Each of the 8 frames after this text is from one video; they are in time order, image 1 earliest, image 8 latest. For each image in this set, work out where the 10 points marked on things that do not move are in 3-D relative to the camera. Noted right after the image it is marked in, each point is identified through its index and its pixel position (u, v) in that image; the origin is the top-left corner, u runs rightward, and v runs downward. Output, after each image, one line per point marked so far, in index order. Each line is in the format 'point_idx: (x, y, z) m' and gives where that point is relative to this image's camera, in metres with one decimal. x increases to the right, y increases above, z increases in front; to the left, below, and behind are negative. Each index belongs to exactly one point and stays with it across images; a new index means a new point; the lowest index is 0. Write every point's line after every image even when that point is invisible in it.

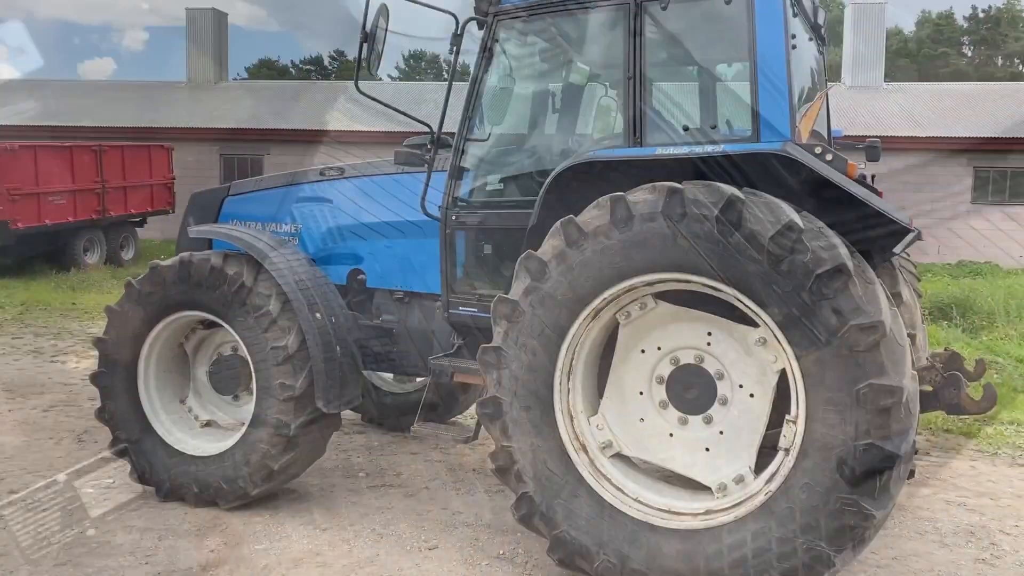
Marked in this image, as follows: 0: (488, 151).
0: (-0.1, +0.5, +3.4) m
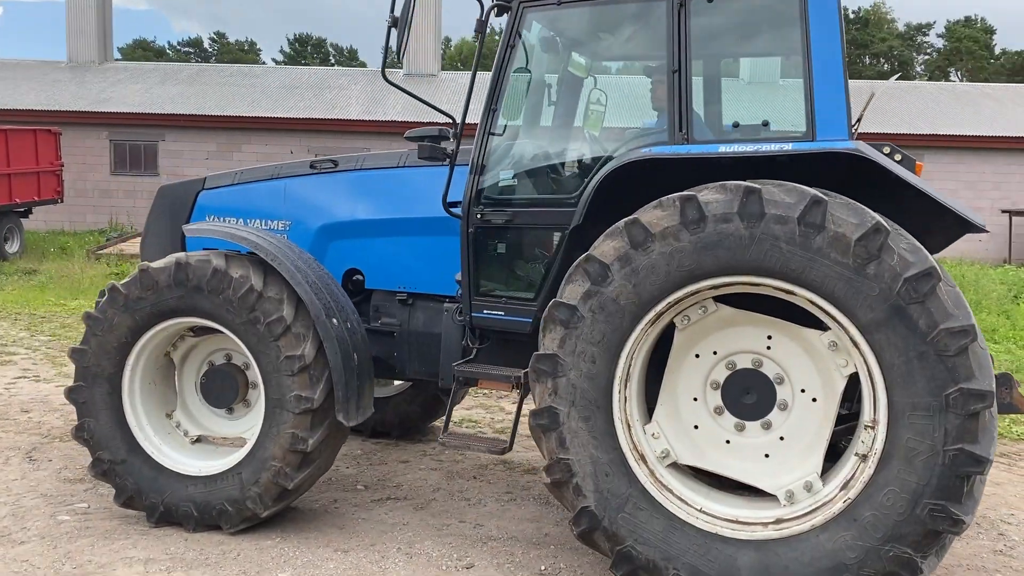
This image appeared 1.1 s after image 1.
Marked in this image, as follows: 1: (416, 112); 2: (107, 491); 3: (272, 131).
0: (0.0, +0.5, +3.3) m
1: (-1.8, +3.3, +16.9) m
2: (-1.6, -0.8, +3.6) m
3: (-4.5, +2.9, +16.8) m
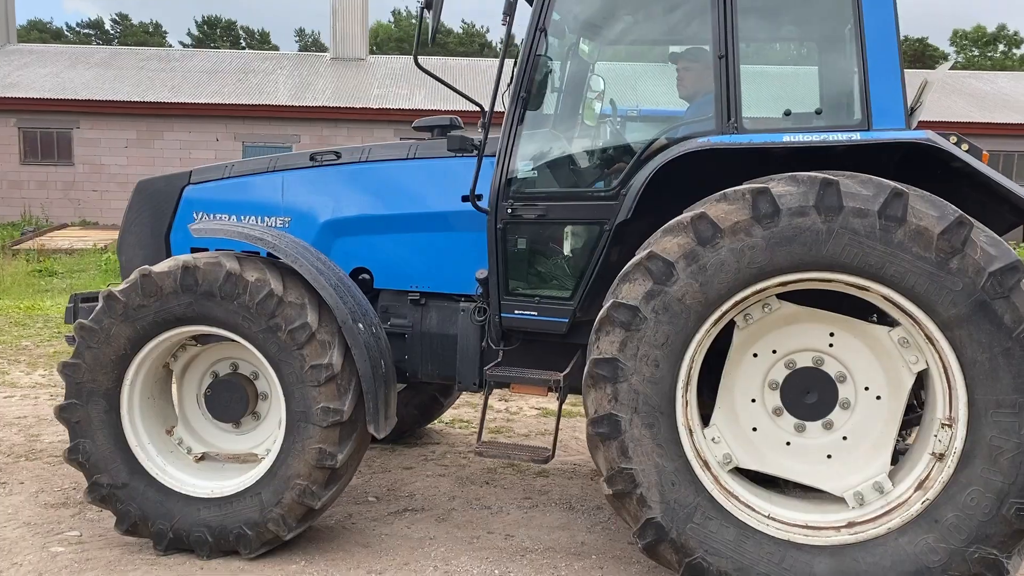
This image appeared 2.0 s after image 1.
0: (+0.1, +0.5, +3.1) m
1: (-3.0, +3.5, +16.4) m
2: (-1.5, -0.8, +3.3) m
3: (-5.6, +3.0, +16.1) m
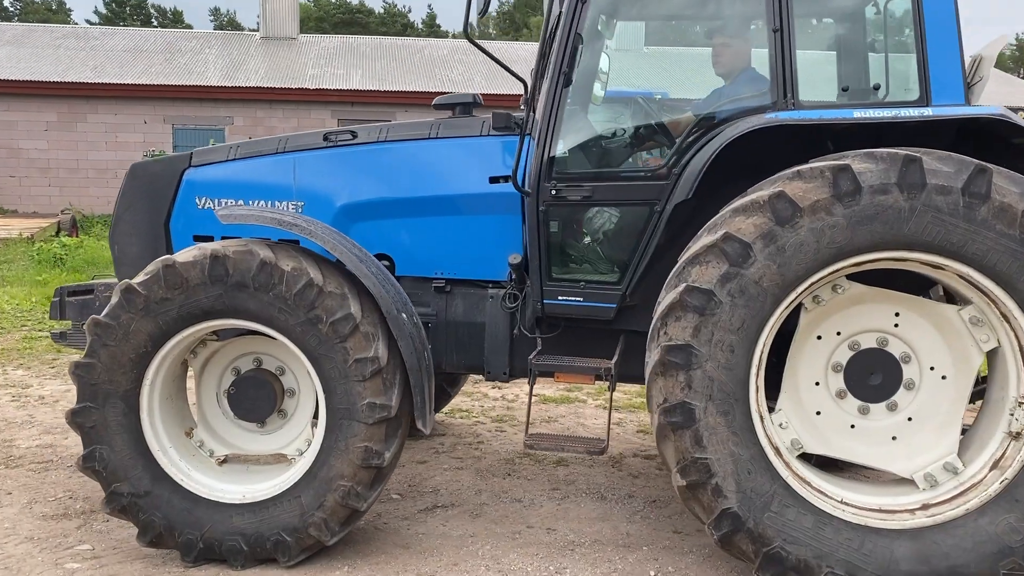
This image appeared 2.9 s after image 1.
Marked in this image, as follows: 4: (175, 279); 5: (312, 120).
0: (+0.2, +0.6, +2.9) m
1: (-4.1, +3.7, +15.9) m
2: (-1.4, -0.8, +3.0) m
3: (-6.7, +3.2, +15.4) m
4: (-1.0, 0.0, +2.7) m
5: (-3.5, +2.9, +15.8) m
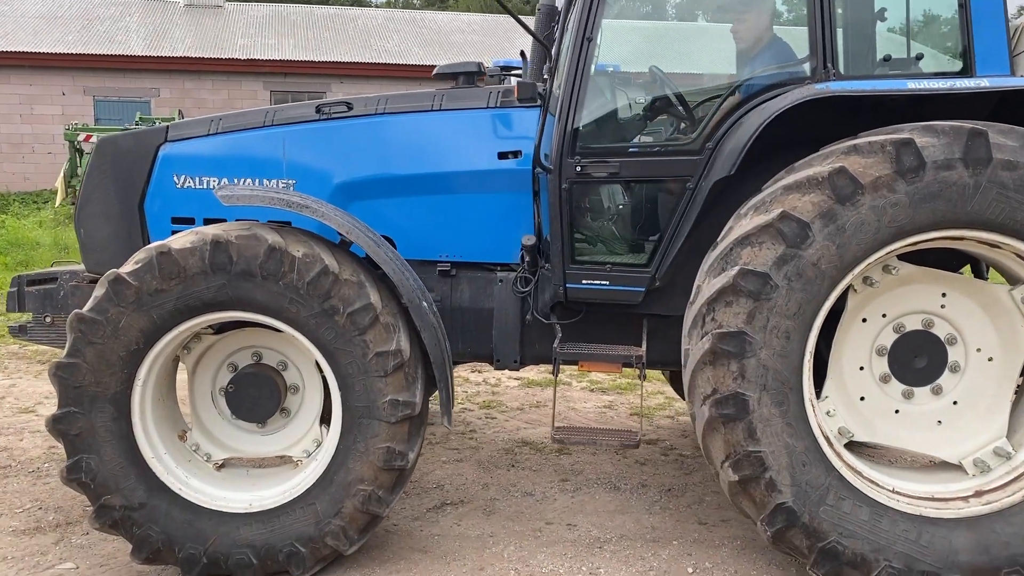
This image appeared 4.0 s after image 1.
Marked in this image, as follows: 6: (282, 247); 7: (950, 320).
0: (+0.3, +0.6, +2.7) m
1: (-5.1, +4.1, +15.2) m
2: (-1.3, -0.8, +2.7) m
3: (-7.6, +3.5, +14.5) m
4: (-0.9, +0.1, +2.4) m
5: (-4.5, +3.3, +15.2) m
6: (-0.6, +0.1, +2.4) m
7: (+1.2, -0.1, +2.5) m
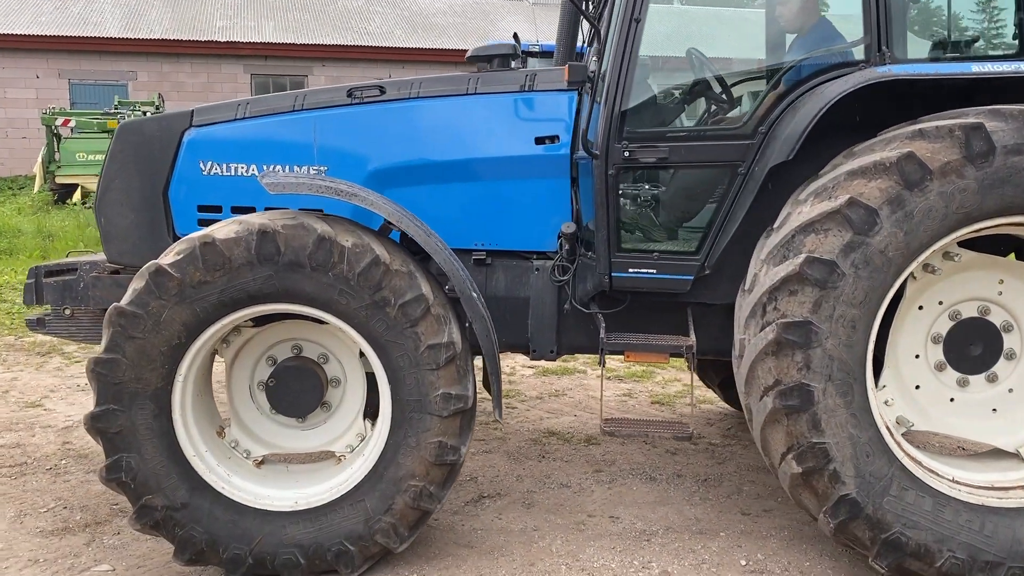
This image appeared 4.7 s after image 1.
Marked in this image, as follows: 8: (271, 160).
0: (+0.4, +0.7, +2.7) m
1: (-5.4, +4.3, +14.9) m
2: (-1.2, -0.8, +2.7) m
3: (-7.9, +3.7, +14.1) m
4: (-0.8, +0.1, +2.3) m
5: (-4.8, +3.5, +14.9) m
6: (-0.5, +0.1, +2.3) m
7: (+1.4, -0.1, +2.5) m
8: (-0.8, +0.4, +3.0) m
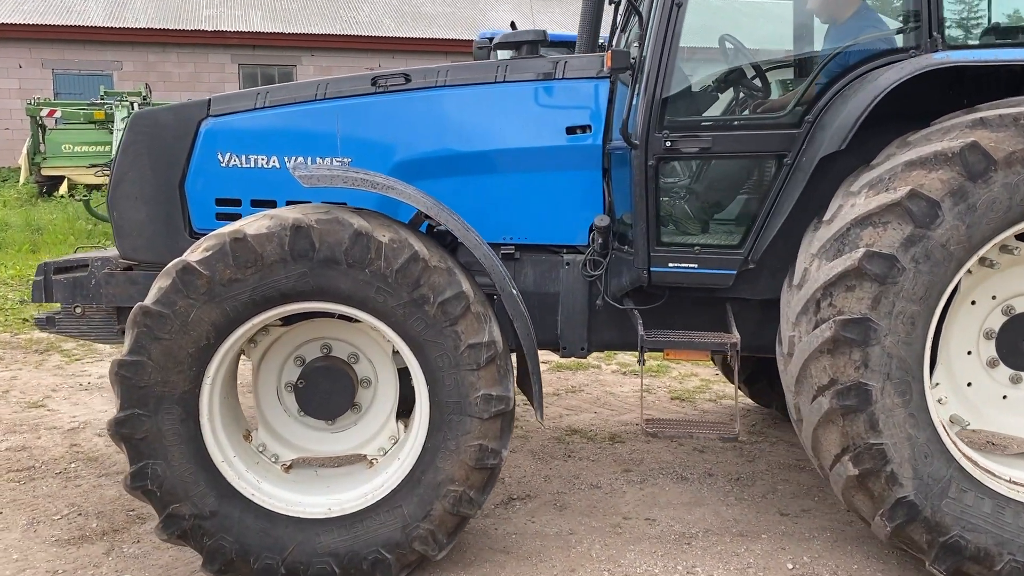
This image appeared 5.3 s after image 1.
0: (+0.5, +0.7, +2.6) m
1: (-5.5, +4.4, +14.7) m
2: (-1.0, -0.7, +2.5) m
3: (-8.0, +3.8, +13.8) m
4: (-0.6, +0.1, +2.2) m
5: (-4.9, +3.6, +14.7) m
6: (-0.4, +0.1, +2.2) m
7: (+1.5, 0.0, +2.4) m
8: (-0.7, +0.4, +2.8) m
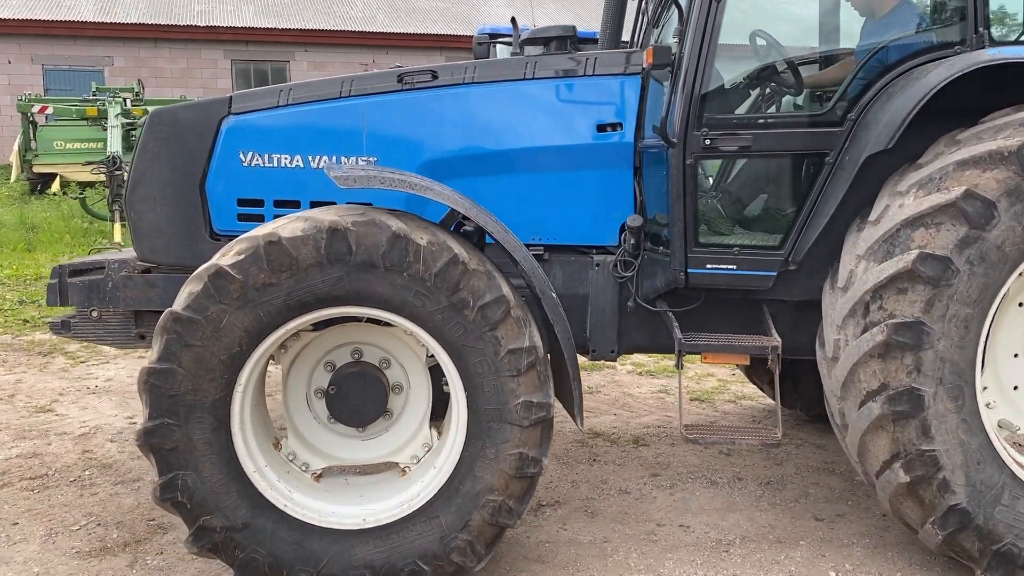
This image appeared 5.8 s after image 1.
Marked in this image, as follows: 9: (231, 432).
0: (+0.6, +0.7, +2.5) m
1: (-5.6, +4.4, +14.5) m
2: (-0.9, -0.8, +2.5) m
3: (-8.0, +3.8, +13.6) m
4: (-0.5, +0.1, +2.1) m
5: (-5.0, +3.7, +14.5) m
6: (-0.3, +0.1, +2.1) m
7: (+1.6, 0.0, +2.4) m
8: (-0.6, +0.4, +2.8) m
9: (-0.7, -0.3, +2.2) m
